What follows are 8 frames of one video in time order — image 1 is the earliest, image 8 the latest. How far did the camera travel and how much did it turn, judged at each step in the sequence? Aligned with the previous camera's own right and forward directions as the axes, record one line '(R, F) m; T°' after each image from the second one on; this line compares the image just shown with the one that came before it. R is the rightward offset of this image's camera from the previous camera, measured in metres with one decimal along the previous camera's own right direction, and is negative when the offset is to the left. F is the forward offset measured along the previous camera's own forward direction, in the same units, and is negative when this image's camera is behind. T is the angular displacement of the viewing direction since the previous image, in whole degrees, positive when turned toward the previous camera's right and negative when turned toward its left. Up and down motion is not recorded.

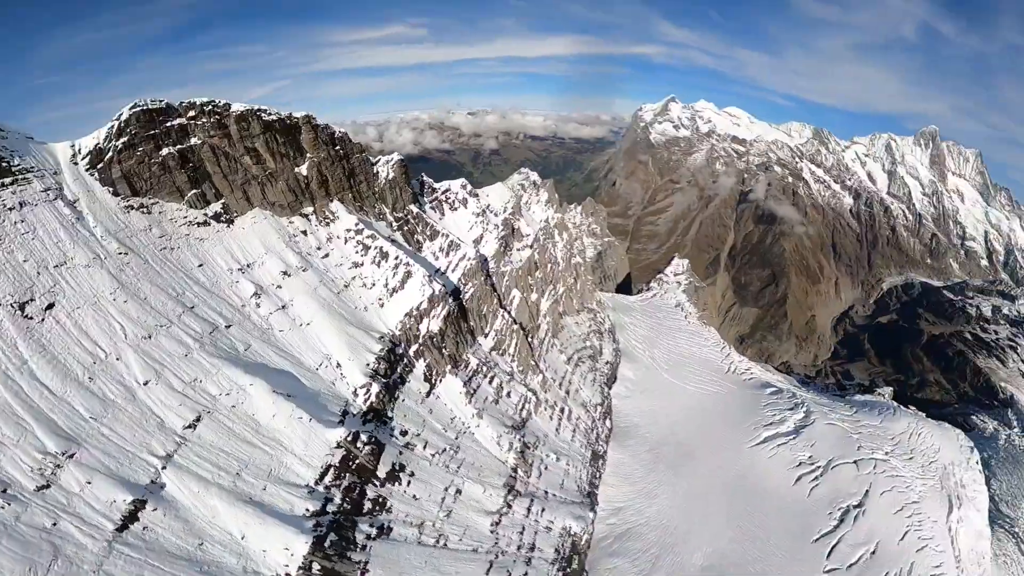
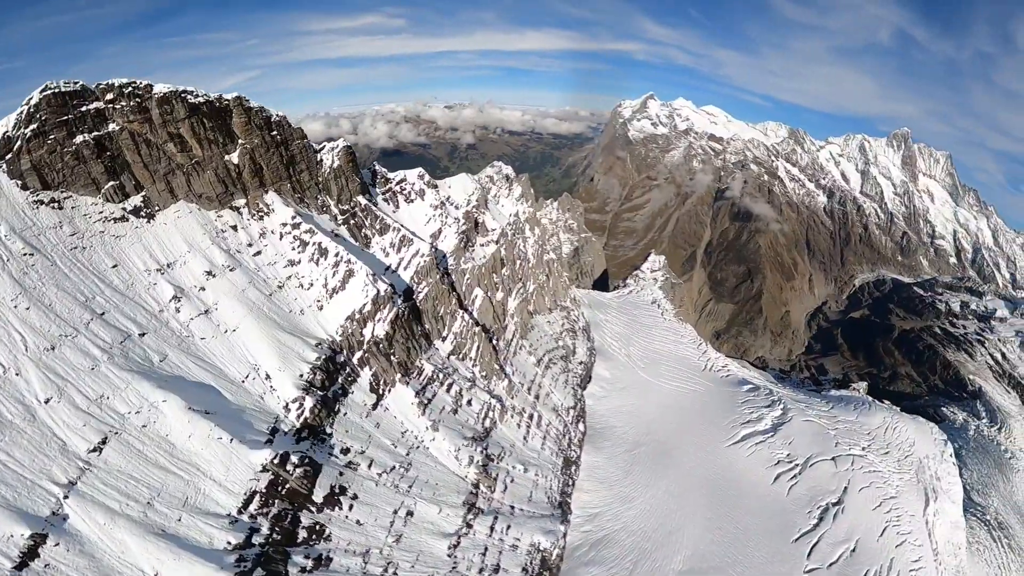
(+0.7, +3.0) m; +1°
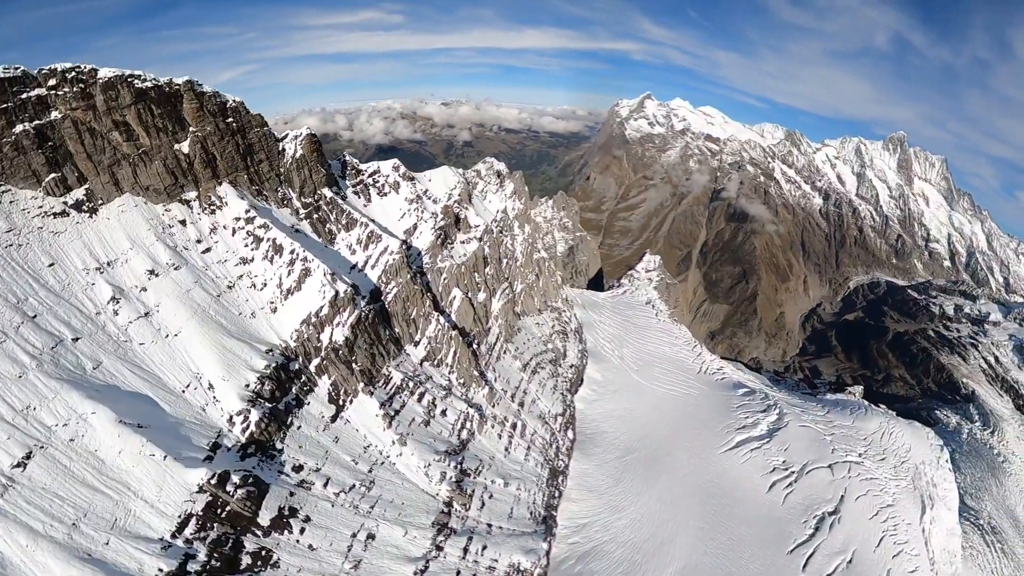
(+0.5, +2.7) m; 0°
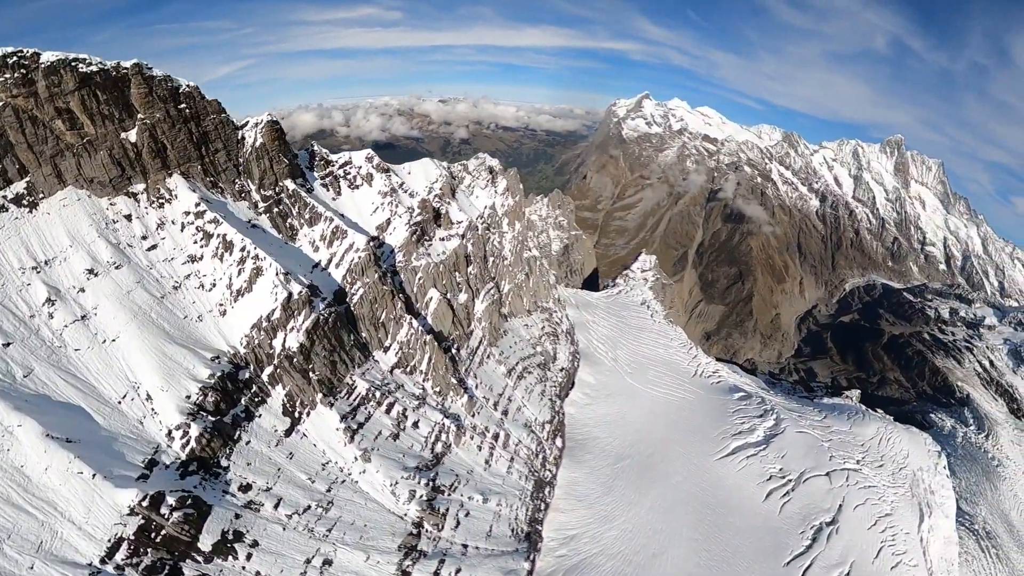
(+0.5, +2.8) m; 0°
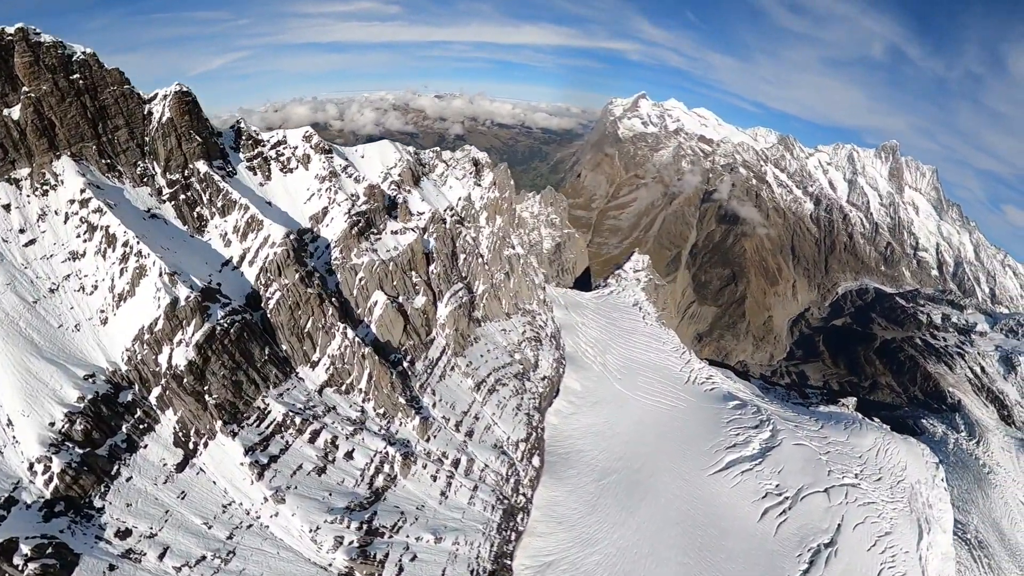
(+1.0, +5.5) m; 0°
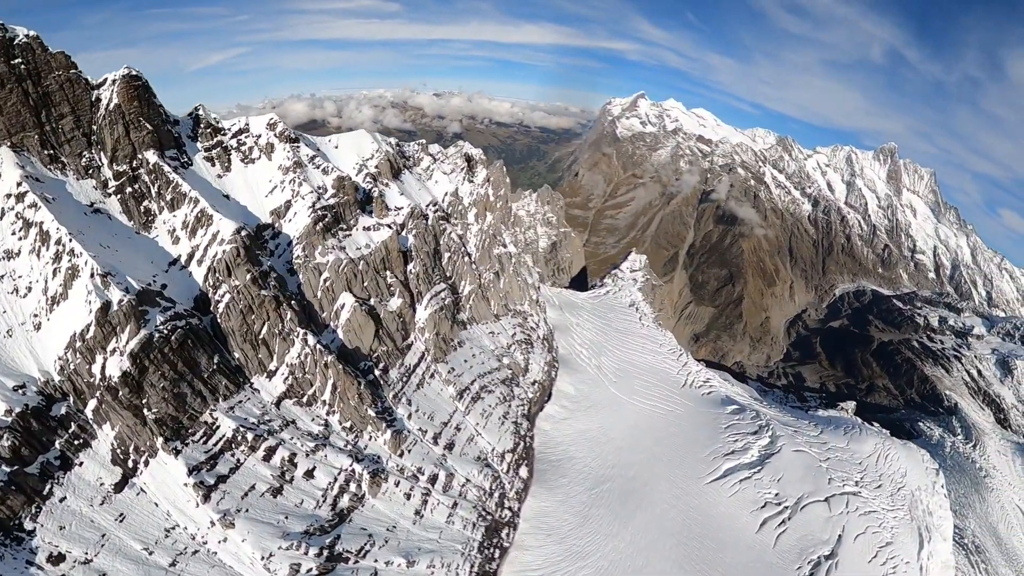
(+0.5, +2.8) m; 0°
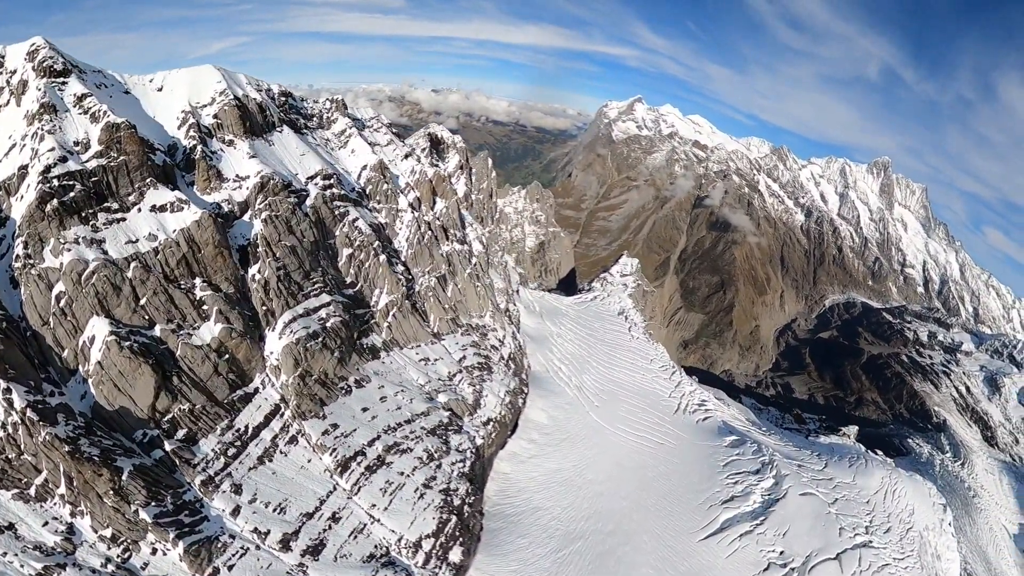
(+2.0, +13.1) m; +1°
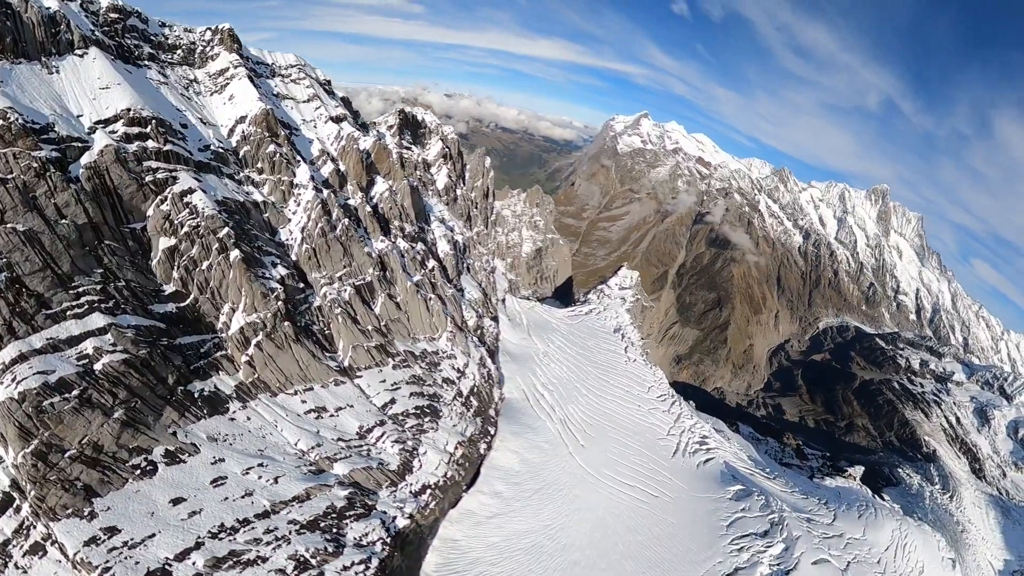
(+1.4, +12.1) m; 0°
